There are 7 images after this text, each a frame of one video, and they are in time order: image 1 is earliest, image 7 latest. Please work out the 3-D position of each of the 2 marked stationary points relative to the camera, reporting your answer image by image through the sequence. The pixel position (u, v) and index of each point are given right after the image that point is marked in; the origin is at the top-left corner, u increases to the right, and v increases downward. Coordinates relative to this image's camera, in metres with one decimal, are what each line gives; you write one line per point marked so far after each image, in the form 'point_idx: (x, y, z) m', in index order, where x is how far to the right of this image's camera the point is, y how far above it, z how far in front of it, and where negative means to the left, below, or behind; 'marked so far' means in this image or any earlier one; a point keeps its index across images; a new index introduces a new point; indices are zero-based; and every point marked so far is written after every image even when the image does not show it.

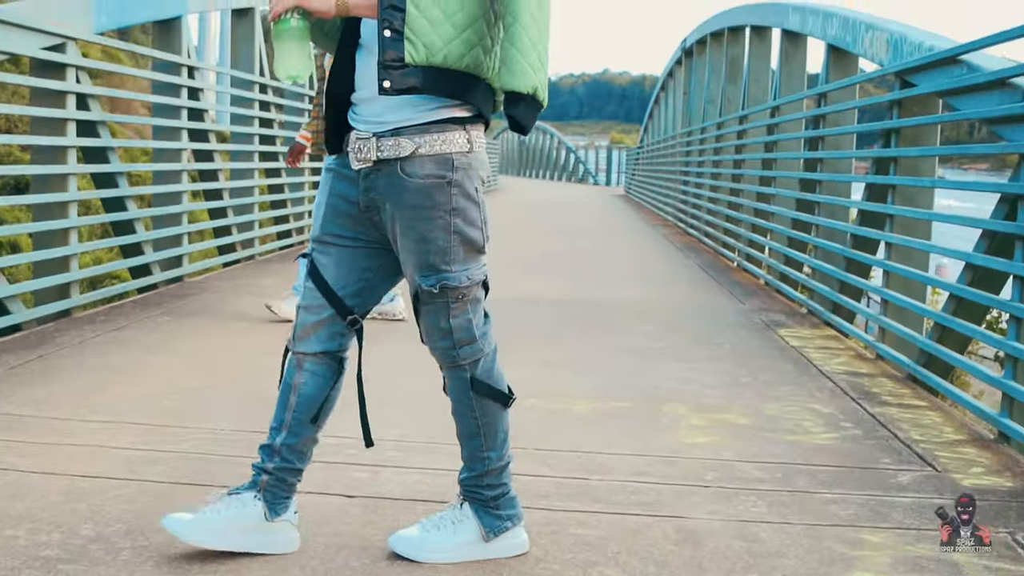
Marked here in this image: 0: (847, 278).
0: (+1.5, 0.0, +6.8) m
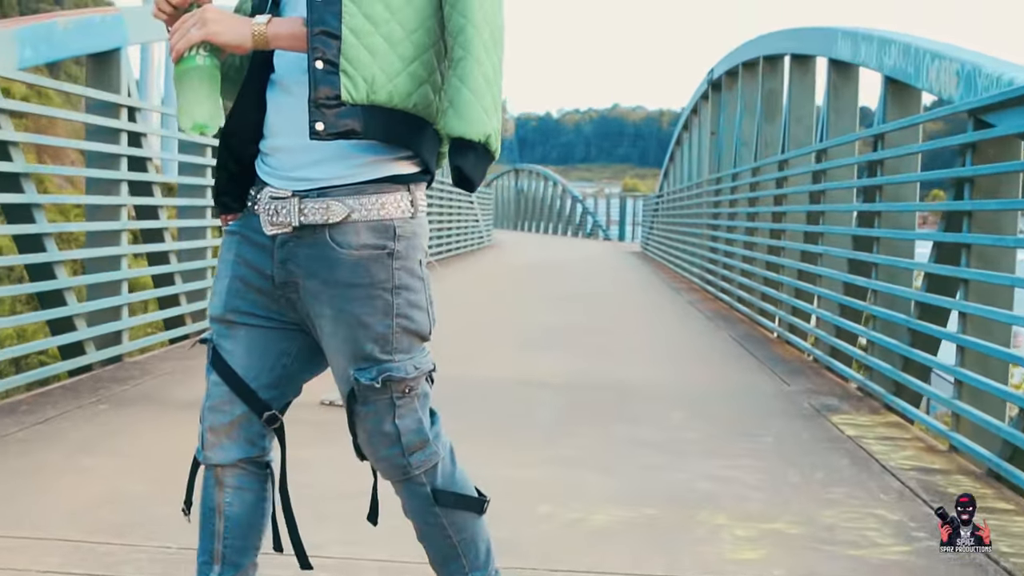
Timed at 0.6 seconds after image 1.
0: (+1.6, -0.3, +5.8) m
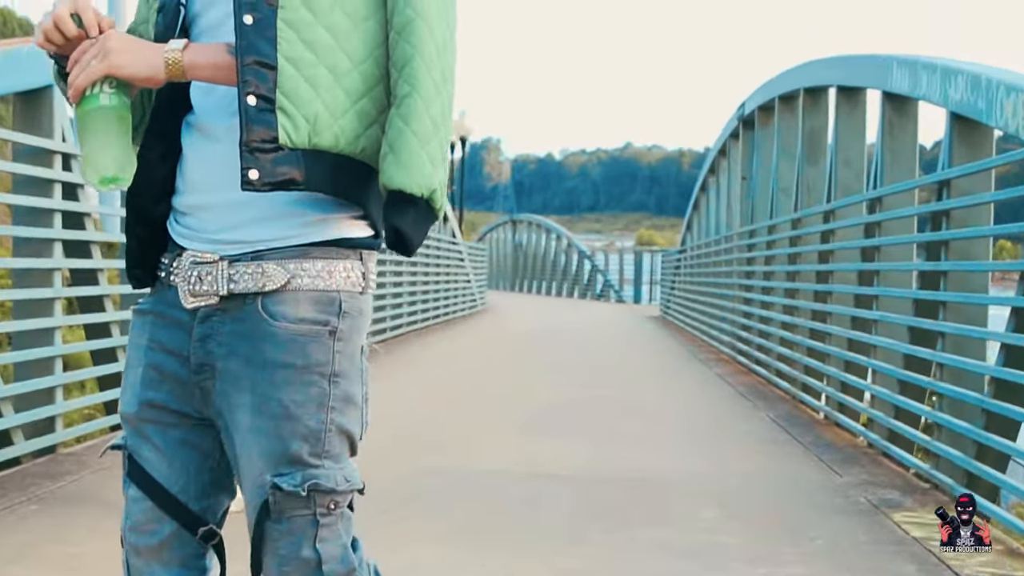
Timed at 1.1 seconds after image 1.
0: (+1.6, -0.5, +5.1) m
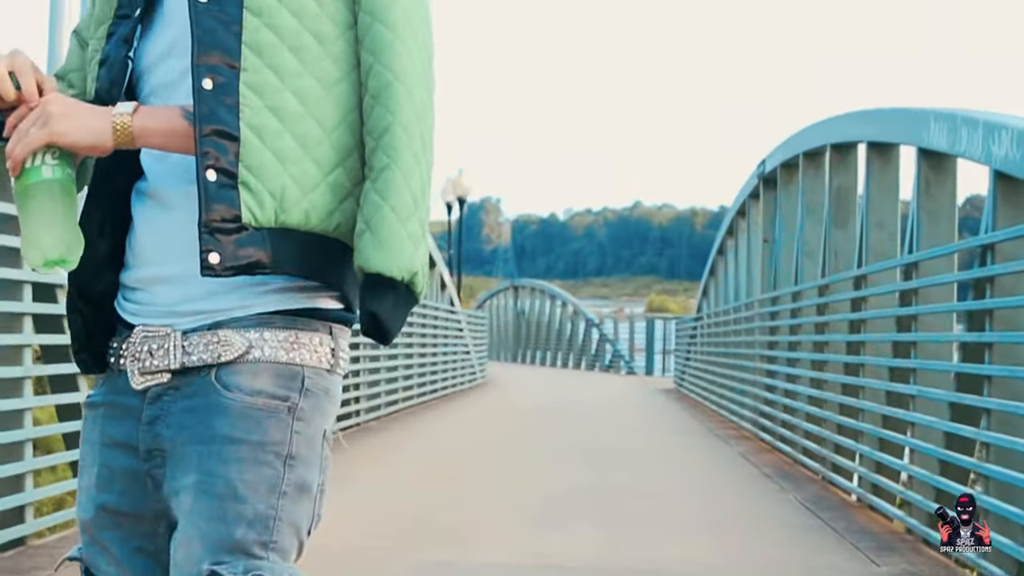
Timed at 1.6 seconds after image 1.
0: (+1.7, -0.7, +4.8) m
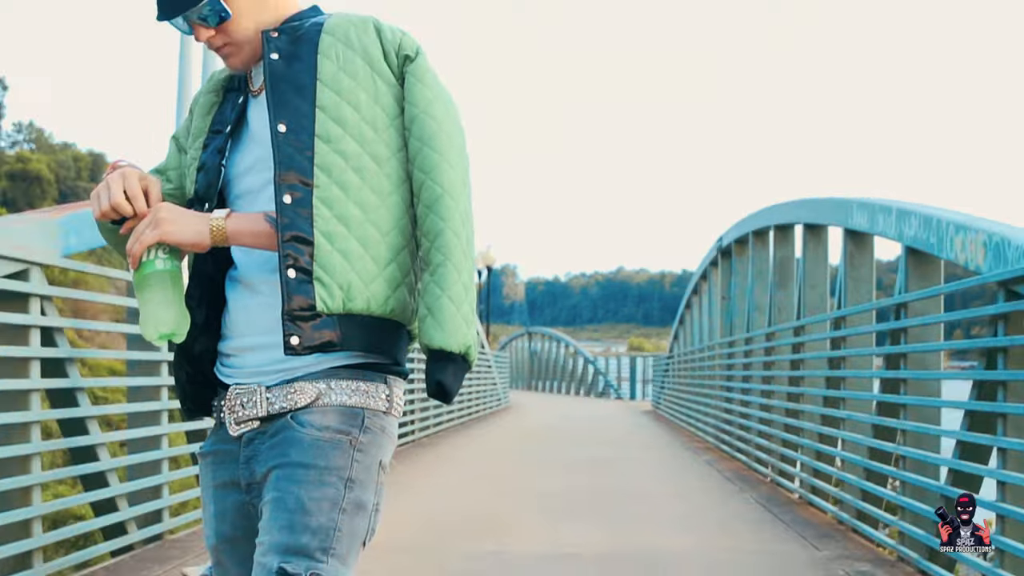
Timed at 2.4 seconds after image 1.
0: (+1.6, -0.7, +5.5) m
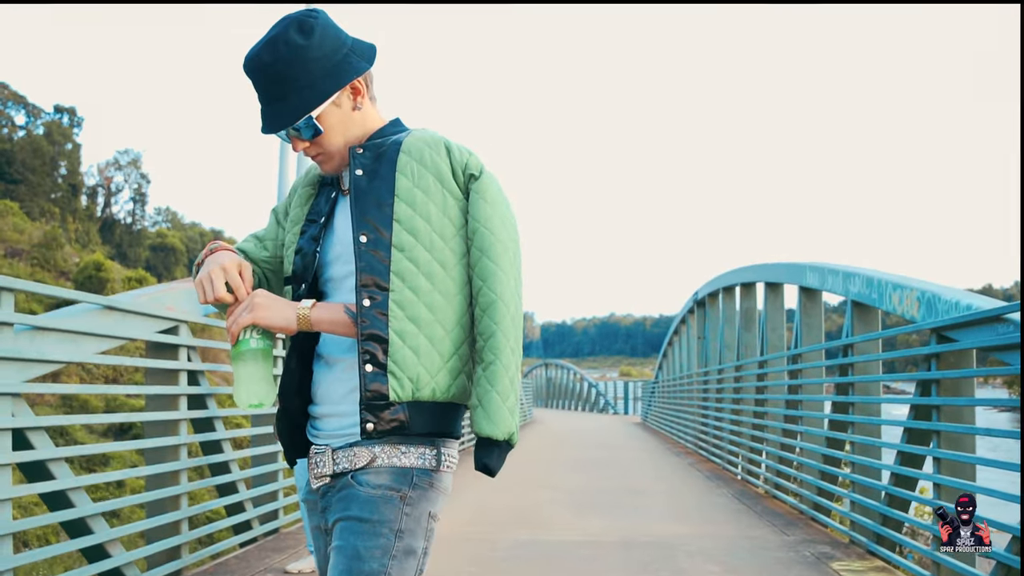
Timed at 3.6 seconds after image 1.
0: (+1.7, -0.8, +6.5) m
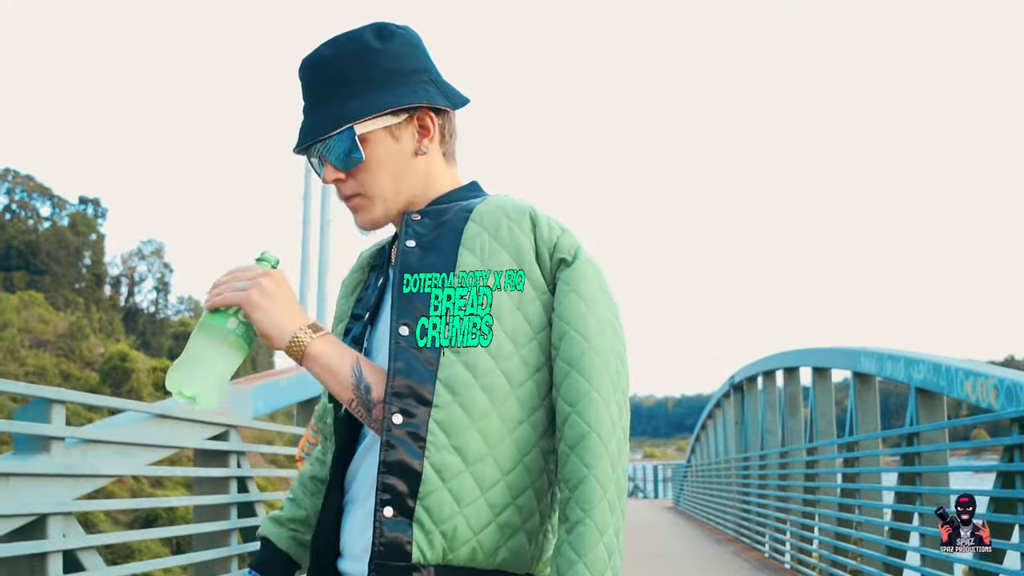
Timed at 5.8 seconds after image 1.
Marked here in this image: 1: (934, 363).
0: (+1.9, -1.2, +6.3) m
1: (+1.2, -0.2, +4.2) m
